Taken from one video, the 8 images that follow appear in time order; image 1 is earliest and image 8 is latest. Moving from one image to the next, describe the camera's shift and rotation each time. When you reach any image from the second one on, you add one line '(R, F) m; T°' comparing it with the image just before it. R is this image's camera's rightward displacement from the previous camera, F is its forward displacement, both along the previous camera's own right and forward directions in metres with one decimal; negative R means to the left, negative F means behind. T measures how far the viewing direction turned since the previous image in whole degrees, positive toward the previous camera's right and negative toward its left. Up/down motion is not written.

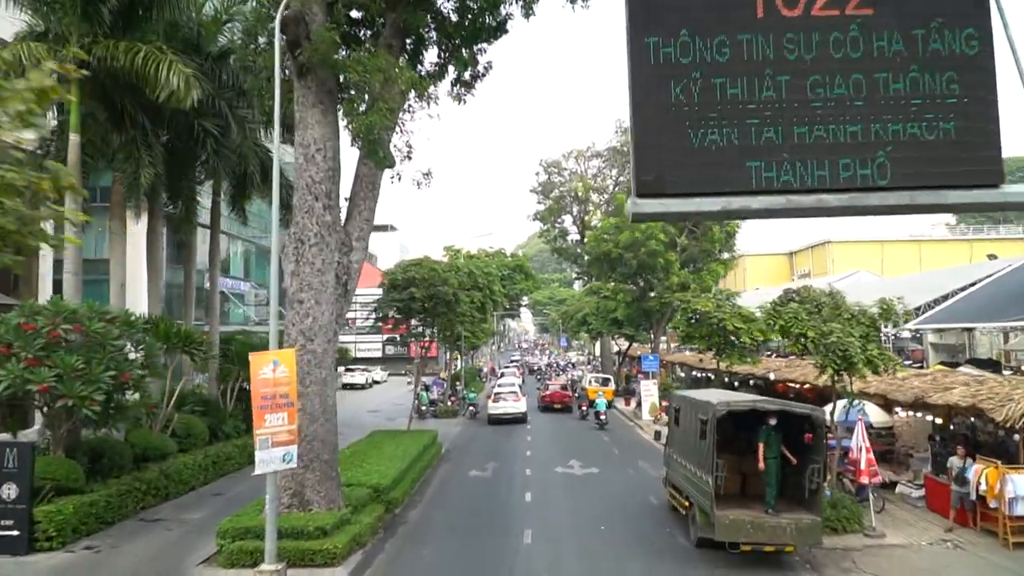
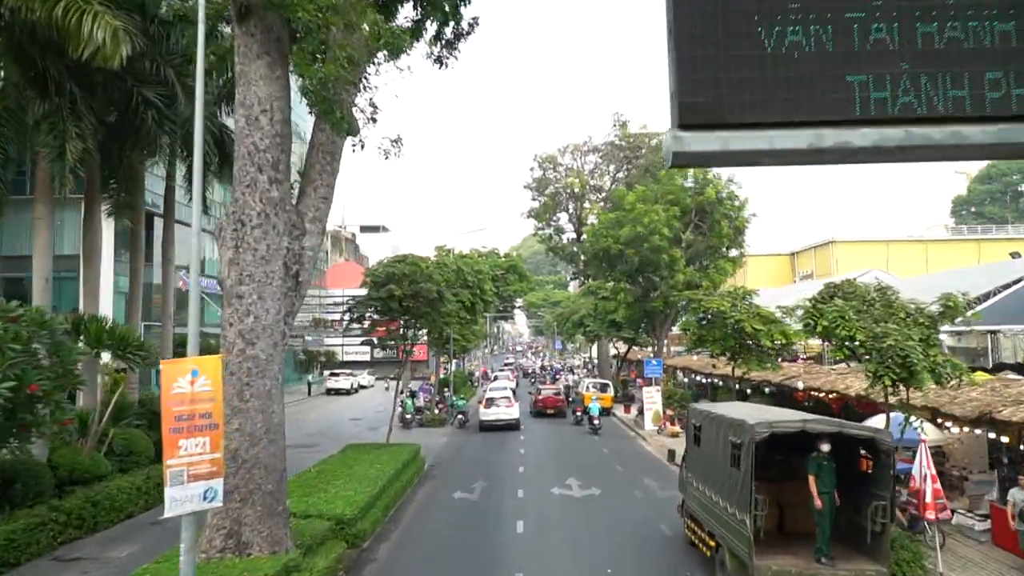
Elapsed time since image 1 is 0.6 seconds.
(+0.1, +2.7) m; 0°
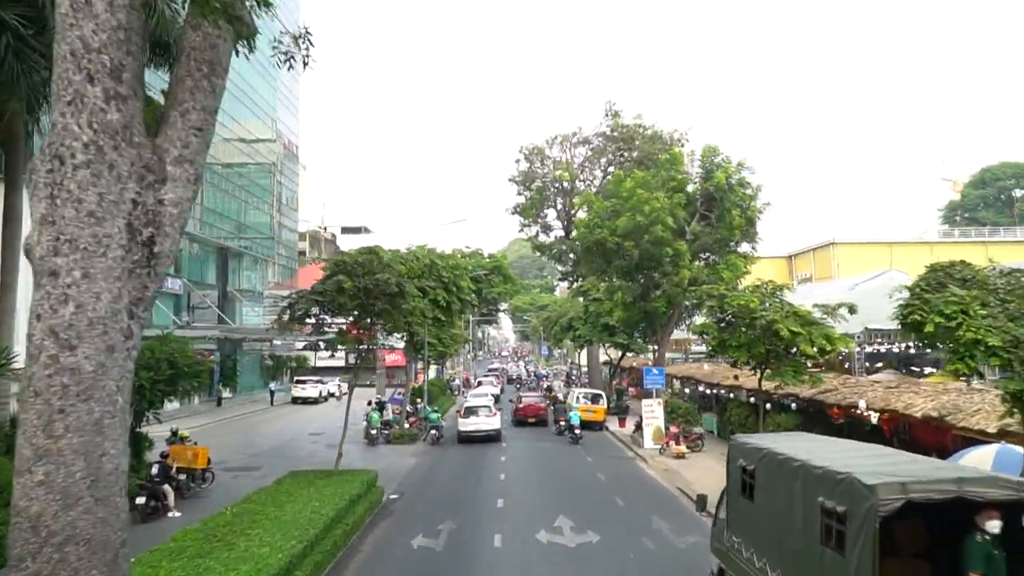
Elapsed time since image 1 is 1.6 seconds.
(+0.2, +4.2) m; +1°
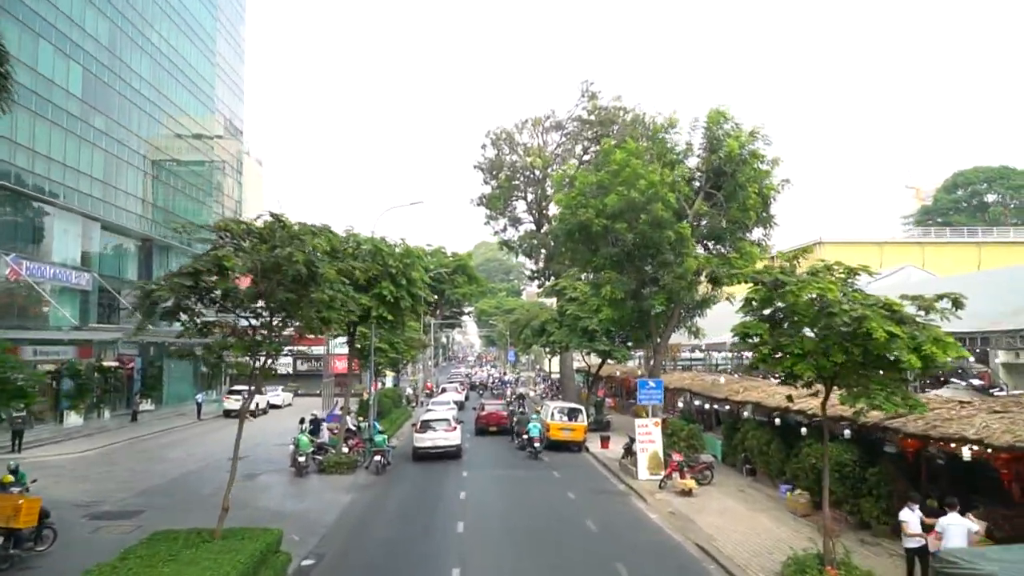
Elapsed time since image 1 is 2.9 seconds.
(+0.1, +5.6) m; +2°
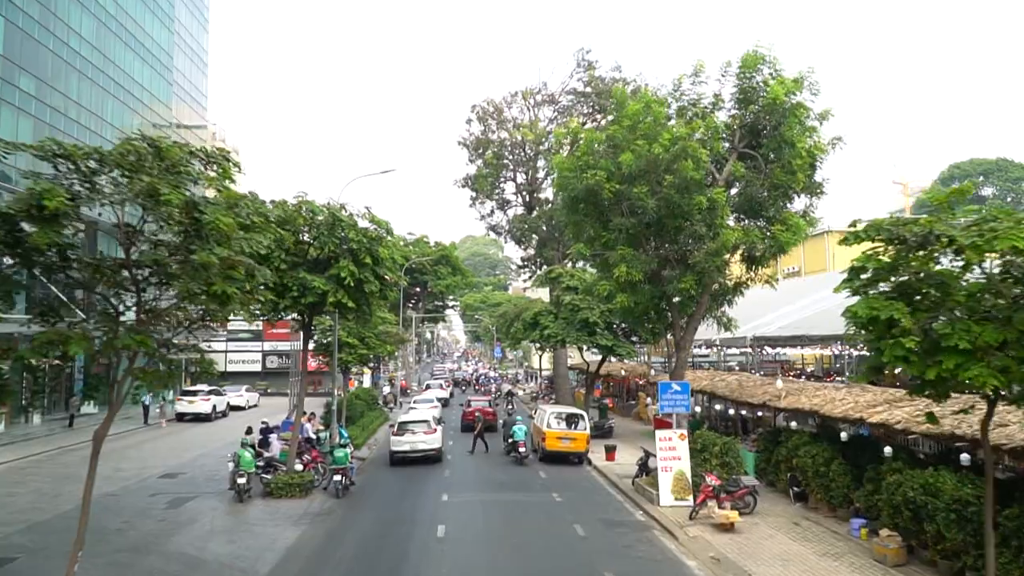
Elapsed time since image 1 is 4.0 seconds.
(-0.1, +4.6) m; +1°
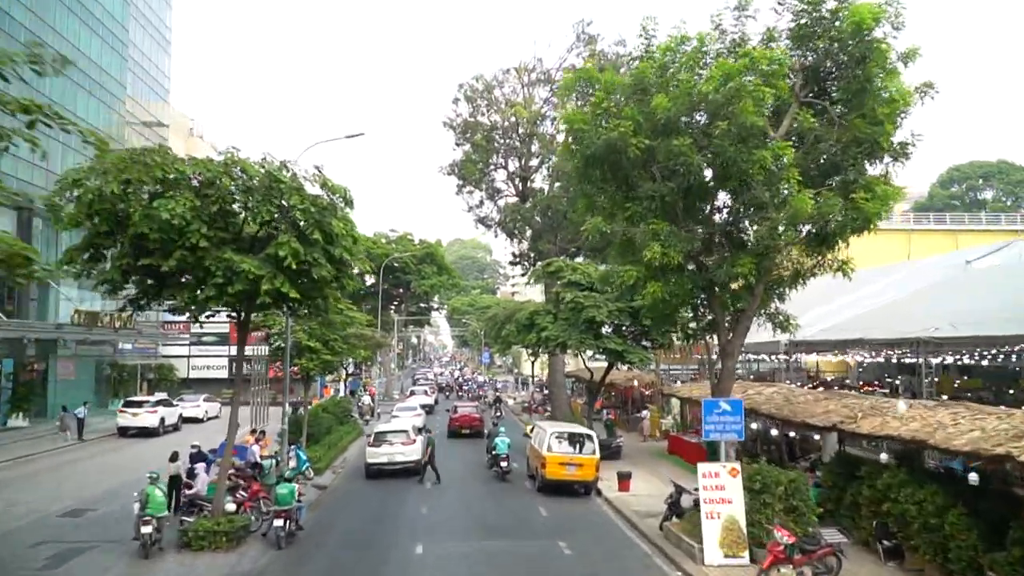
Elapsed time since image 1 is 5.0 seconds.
(-0.1, +4.7) m; +1°
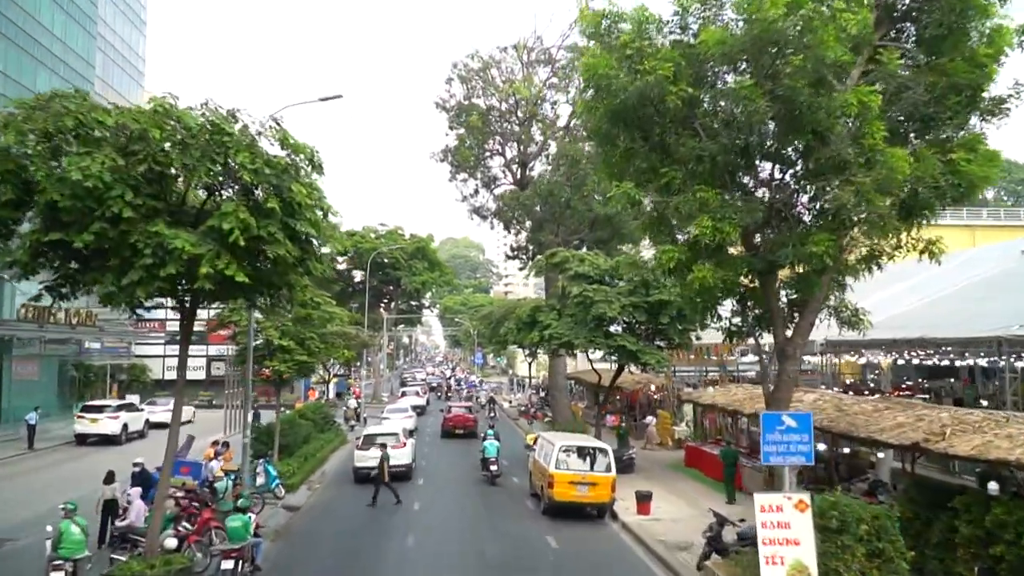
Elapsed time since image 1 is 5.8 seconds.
(-0.2, +3.0) m; +1°
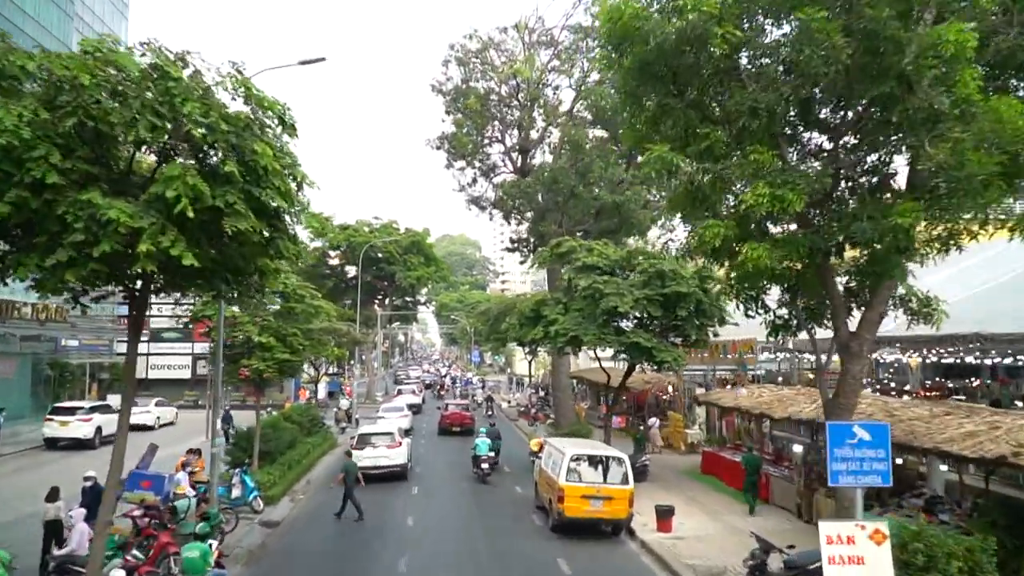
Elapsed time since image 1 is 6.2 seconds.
(-0.2, +2.0) m; 0°
